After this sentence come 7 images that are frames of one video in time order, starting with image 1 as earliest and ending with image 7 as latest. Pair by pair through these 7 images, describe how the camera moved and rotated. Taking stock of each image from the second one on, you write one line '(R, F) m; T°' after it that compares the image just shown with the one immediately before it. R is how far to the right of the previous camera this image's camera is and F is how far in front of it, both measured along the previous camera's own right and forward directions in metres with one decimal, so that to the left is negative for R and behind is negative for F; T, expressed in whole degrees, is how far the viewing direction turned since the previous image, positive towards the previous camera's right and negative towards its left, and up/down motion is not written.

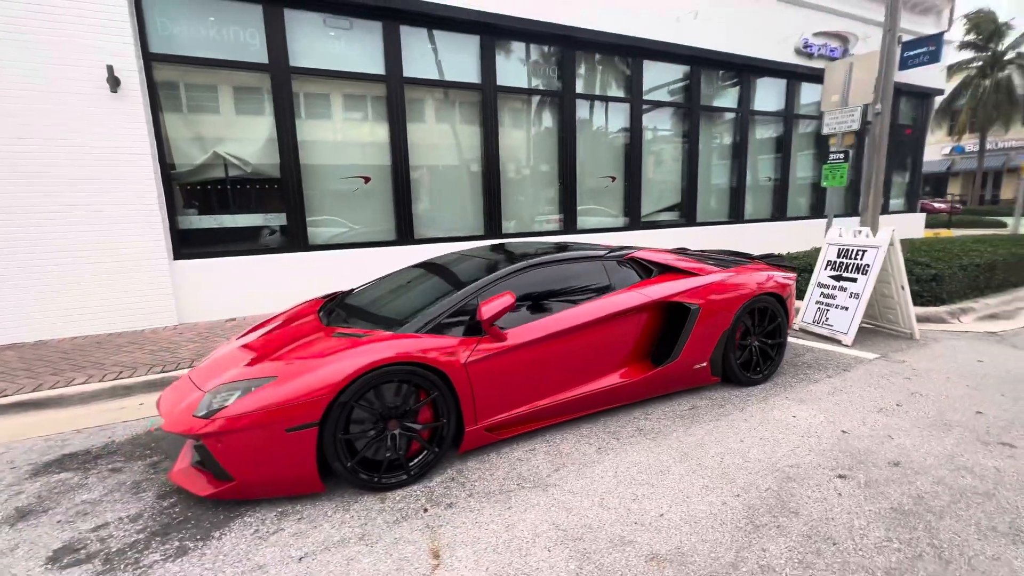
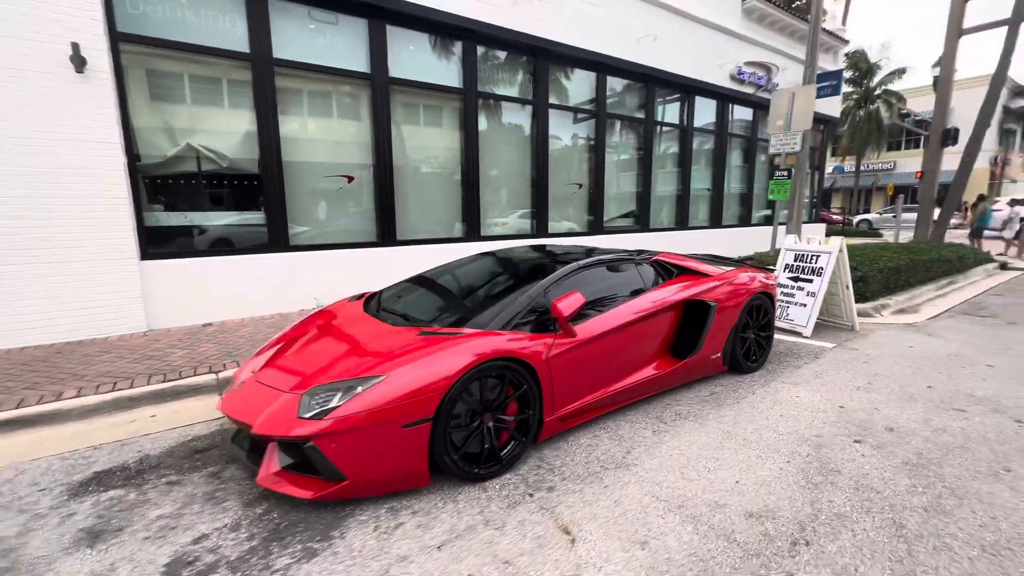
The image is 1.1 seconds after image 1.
(-0.9, -0.1) m; +9°
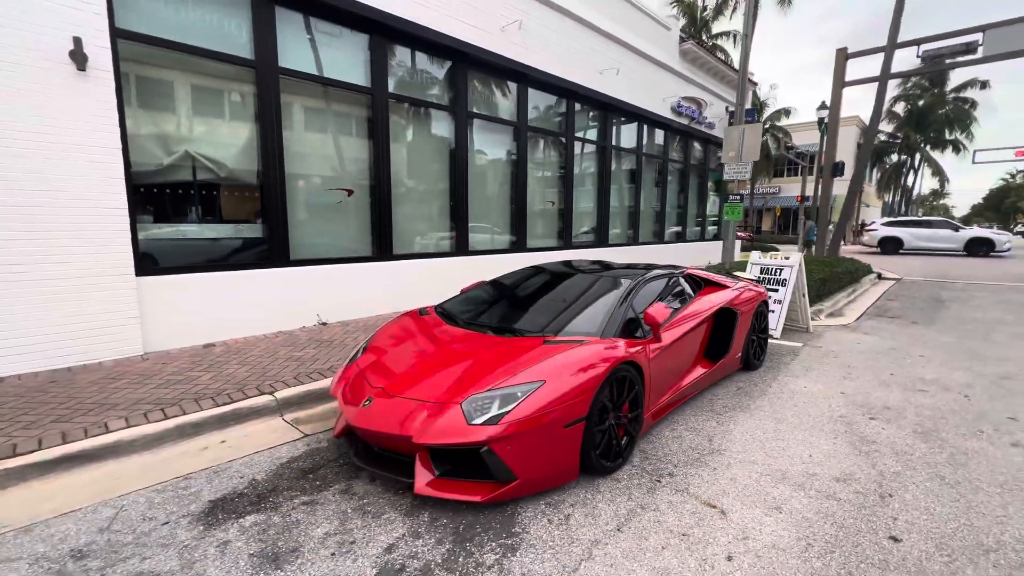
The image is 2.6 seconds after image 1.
(-1.2, -0.2) m; +10°
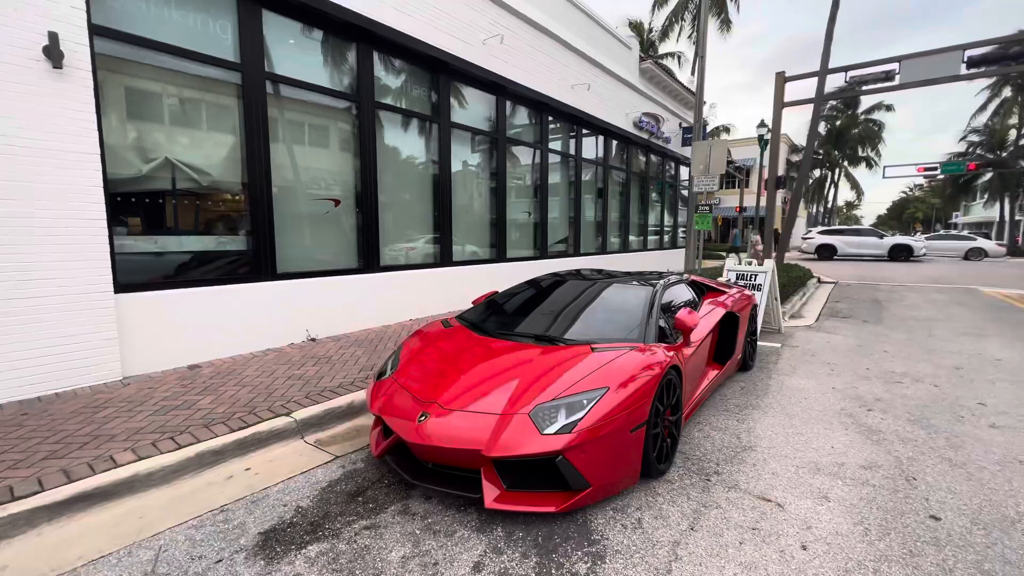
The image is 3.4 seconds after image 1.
(-0.6, 0.0) m; +6°
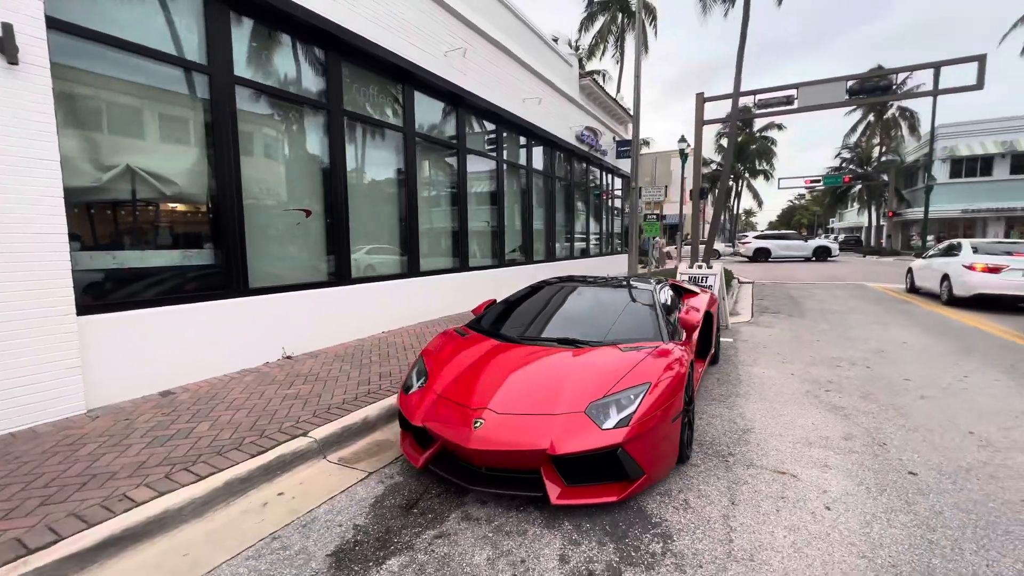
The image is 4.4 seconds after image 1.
(-0.7, -0.1) m; +9°
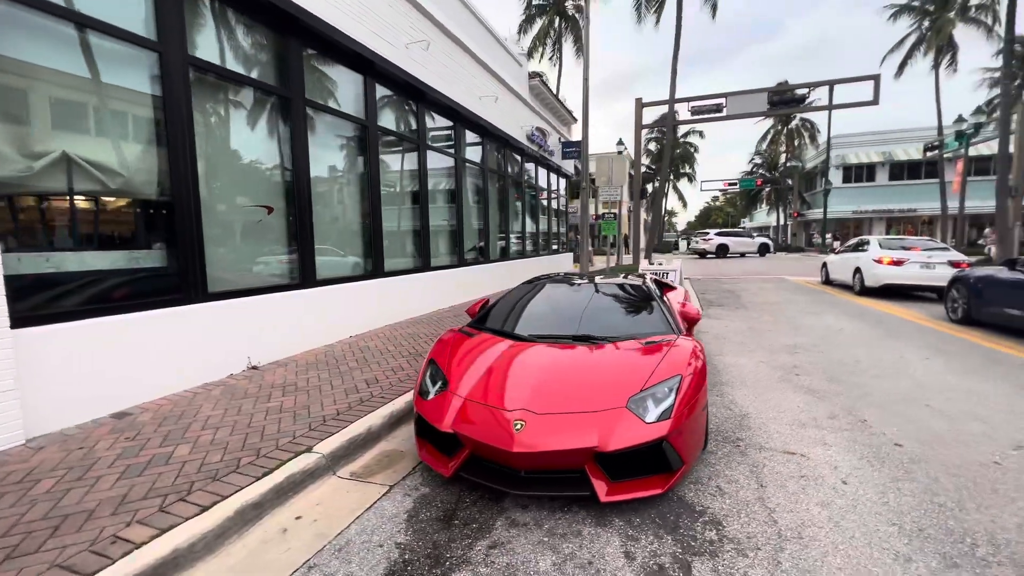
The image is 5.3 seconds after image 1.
(-0.6, +0.1) m; +8°
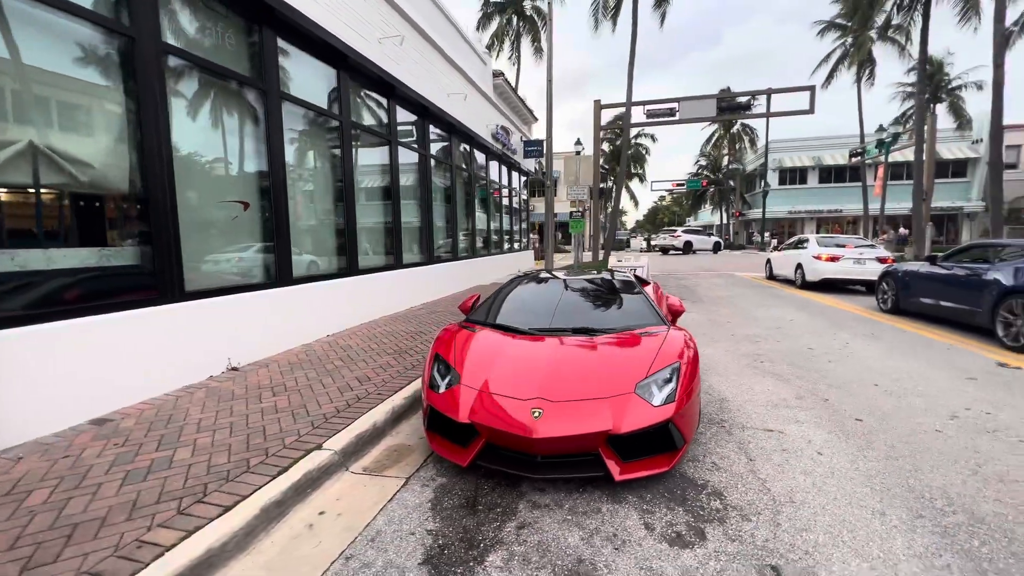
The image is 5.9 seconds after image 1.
(-0.4, -0.1) m; +6°
